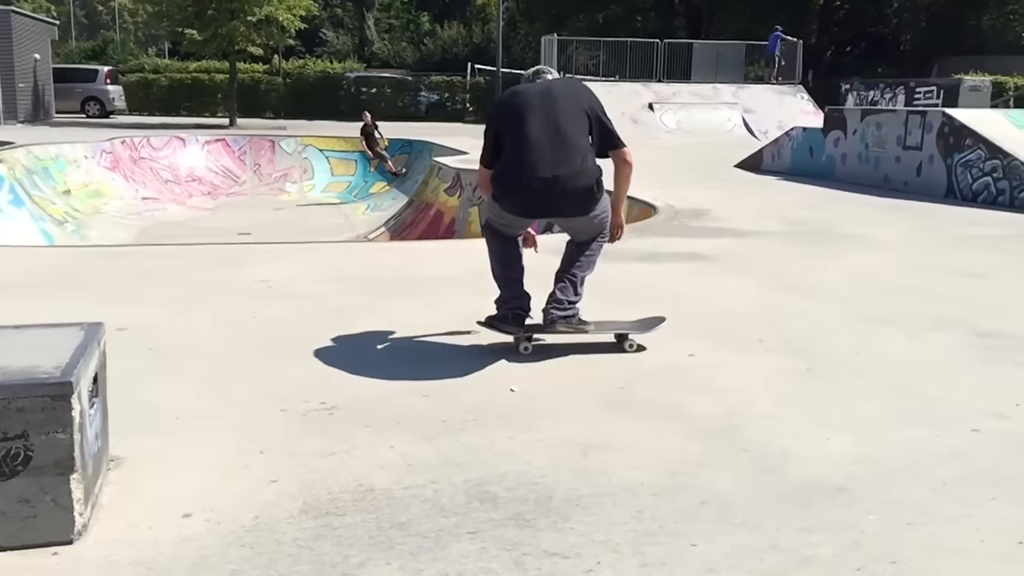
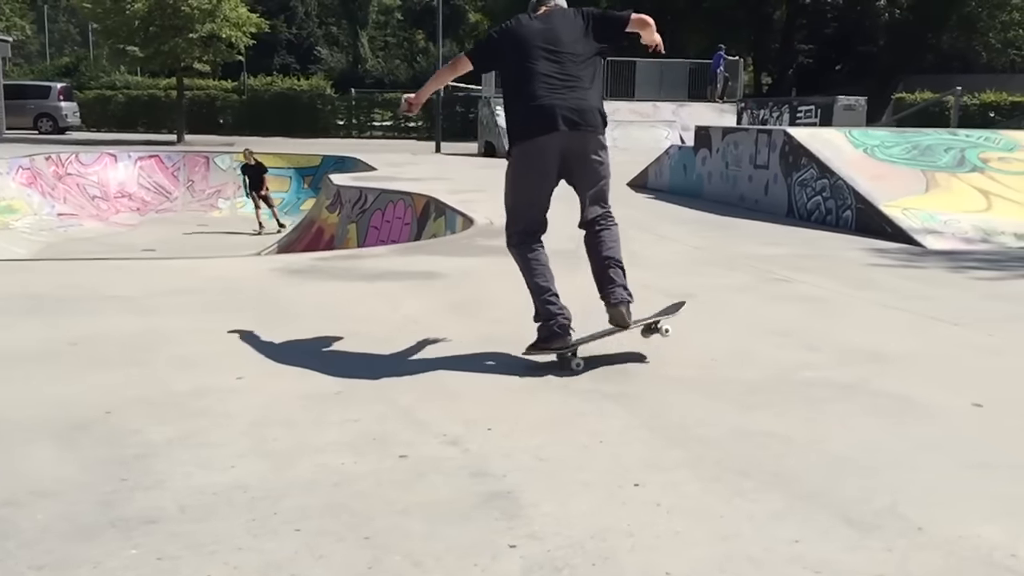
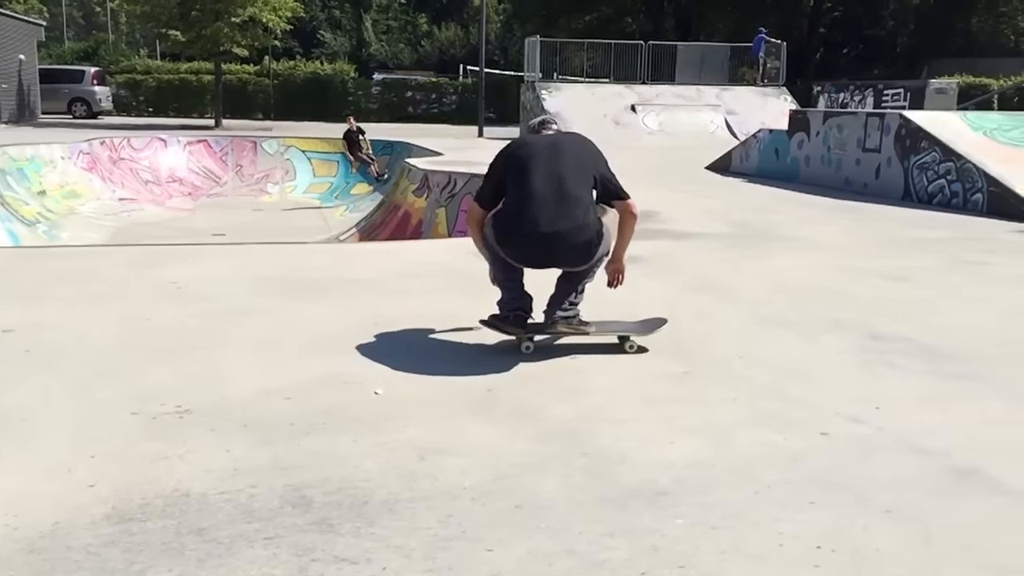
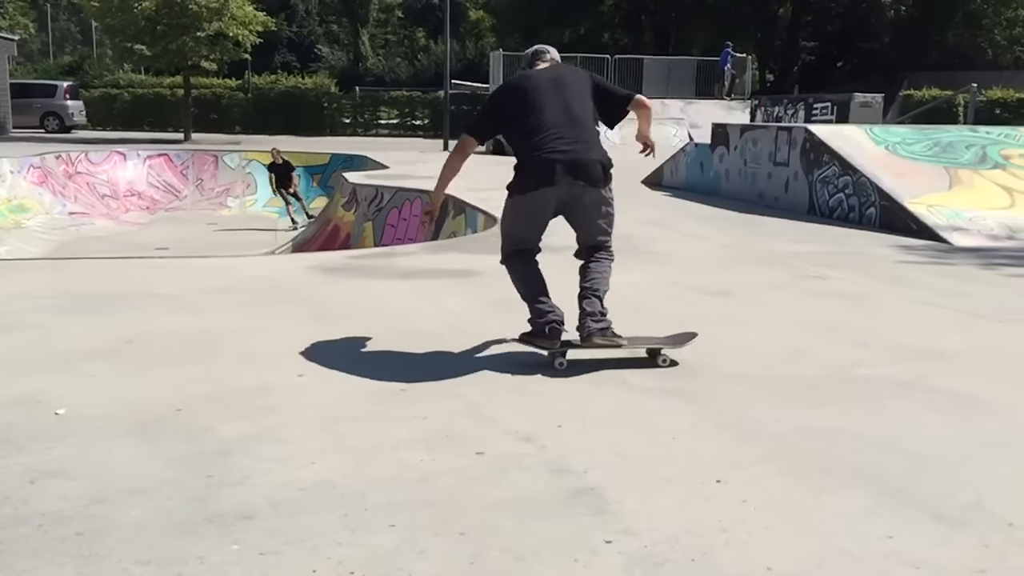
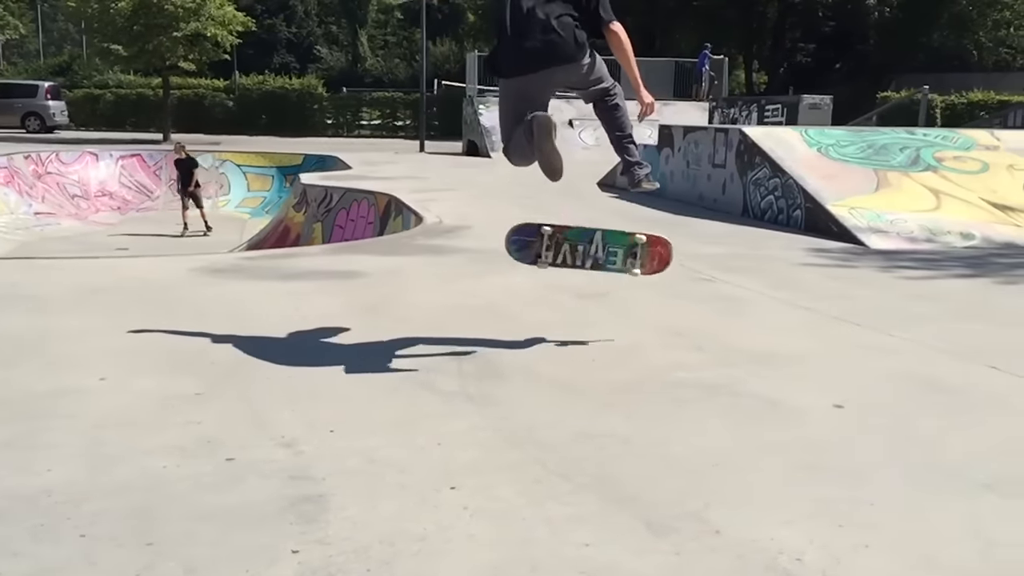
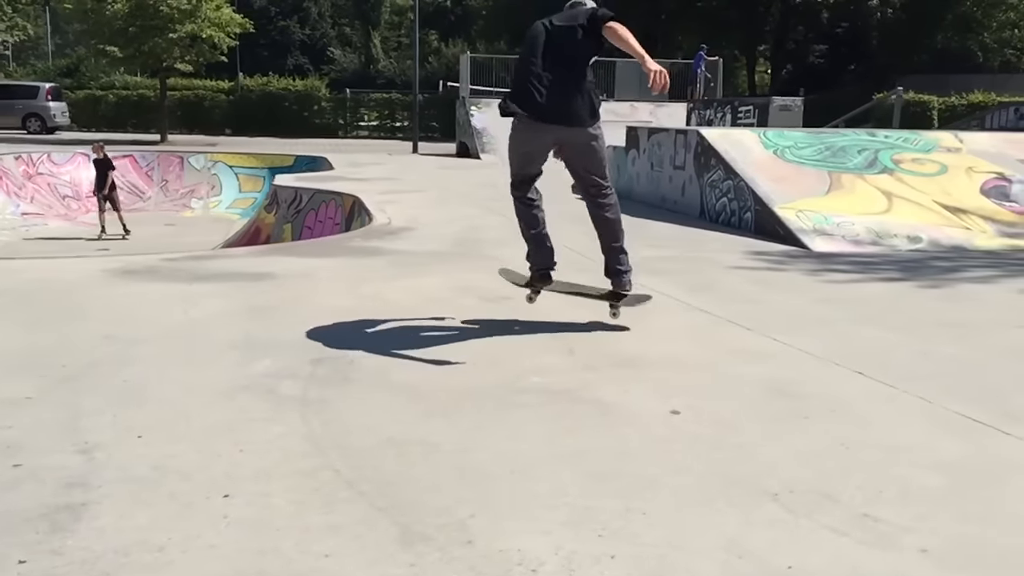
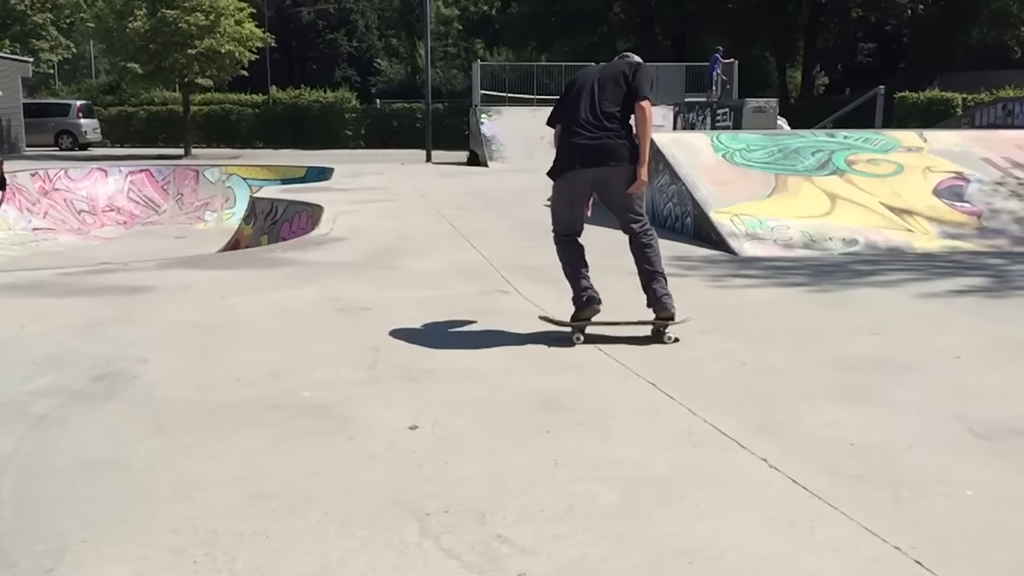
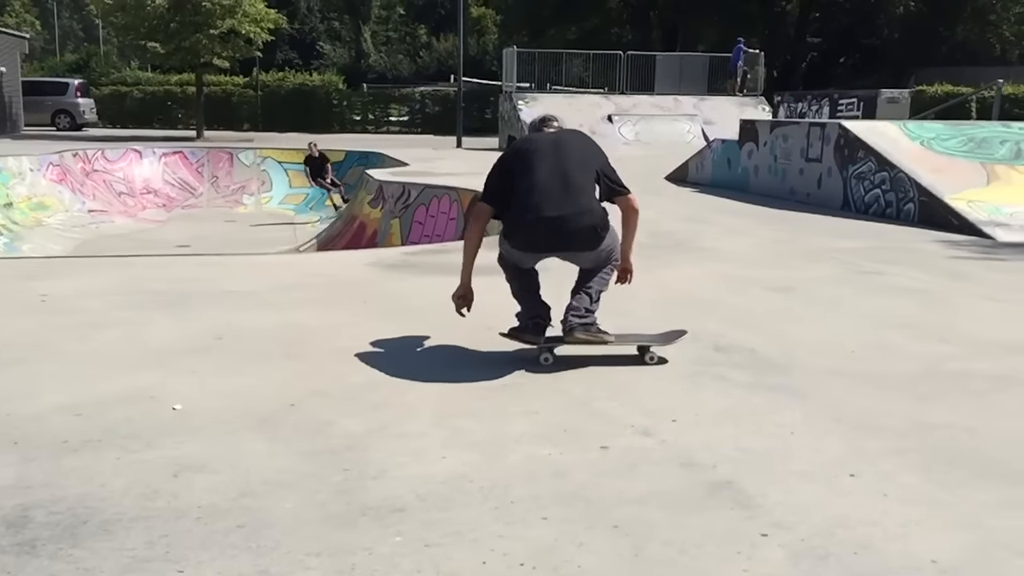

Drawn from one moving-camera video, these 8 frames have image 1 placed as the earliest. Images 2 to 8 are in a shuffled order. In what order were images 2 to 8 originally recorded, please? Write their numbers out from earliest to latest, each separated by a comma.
3, 8, 4, 2, 5, 6, 7
